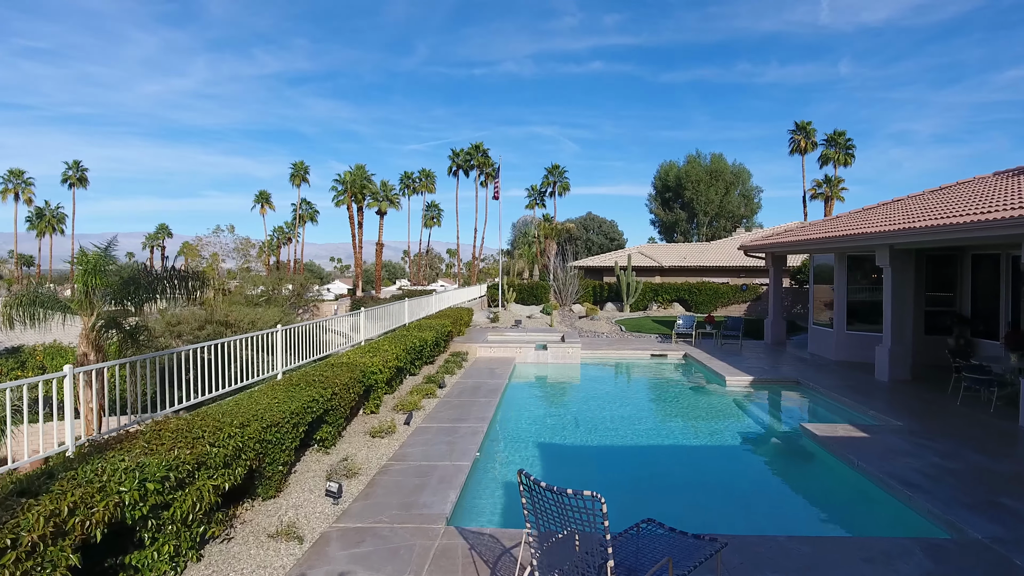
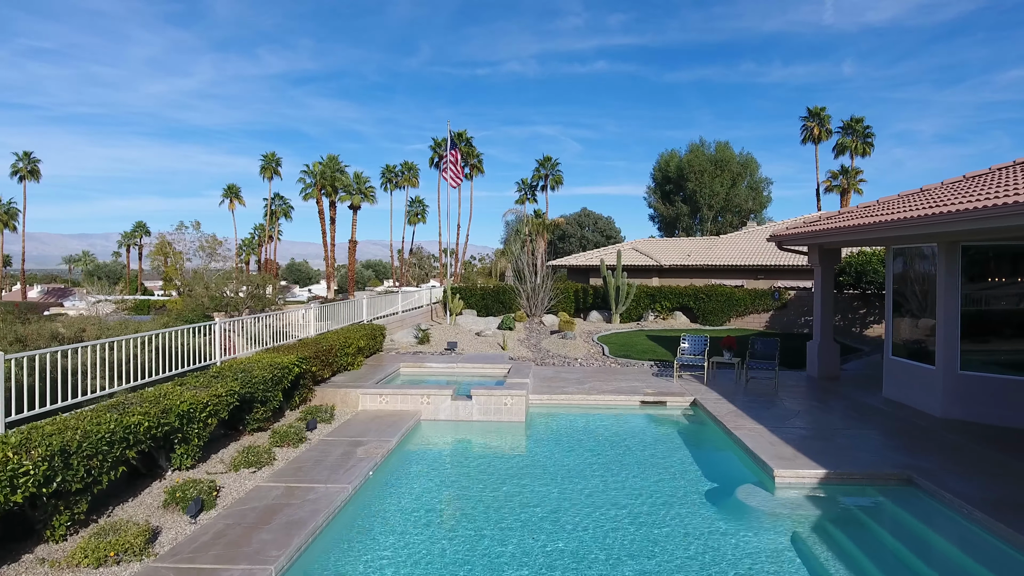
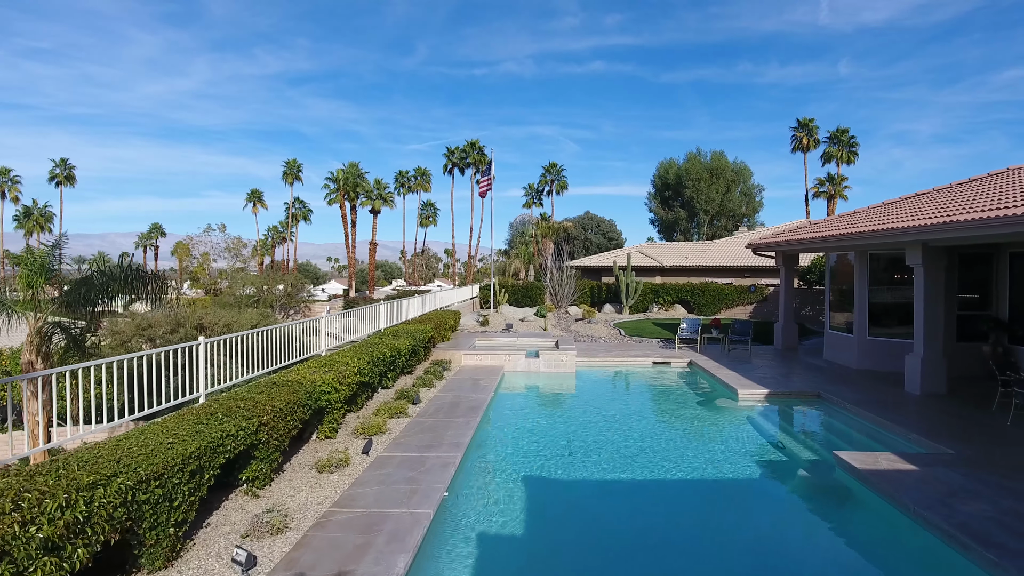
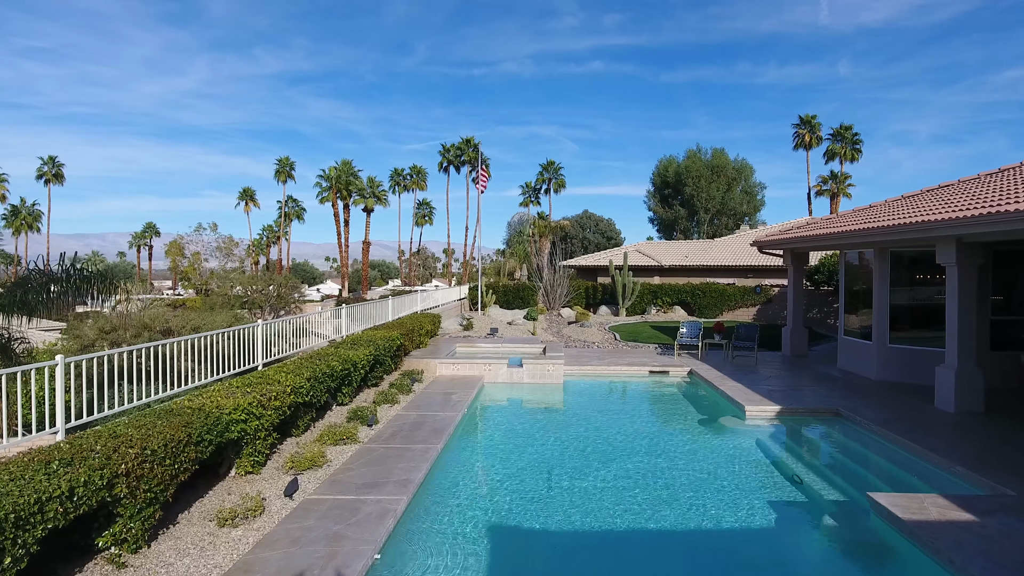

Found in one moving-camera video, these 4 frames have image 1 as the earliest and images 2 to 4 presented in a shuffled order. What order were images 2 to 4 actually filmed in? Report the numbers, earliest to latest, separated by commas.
3, 4, 2
